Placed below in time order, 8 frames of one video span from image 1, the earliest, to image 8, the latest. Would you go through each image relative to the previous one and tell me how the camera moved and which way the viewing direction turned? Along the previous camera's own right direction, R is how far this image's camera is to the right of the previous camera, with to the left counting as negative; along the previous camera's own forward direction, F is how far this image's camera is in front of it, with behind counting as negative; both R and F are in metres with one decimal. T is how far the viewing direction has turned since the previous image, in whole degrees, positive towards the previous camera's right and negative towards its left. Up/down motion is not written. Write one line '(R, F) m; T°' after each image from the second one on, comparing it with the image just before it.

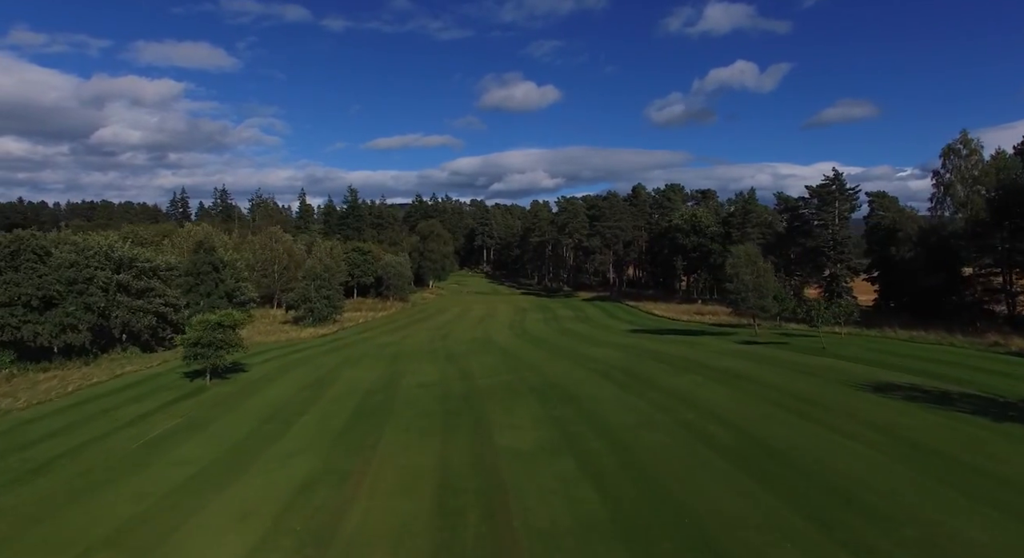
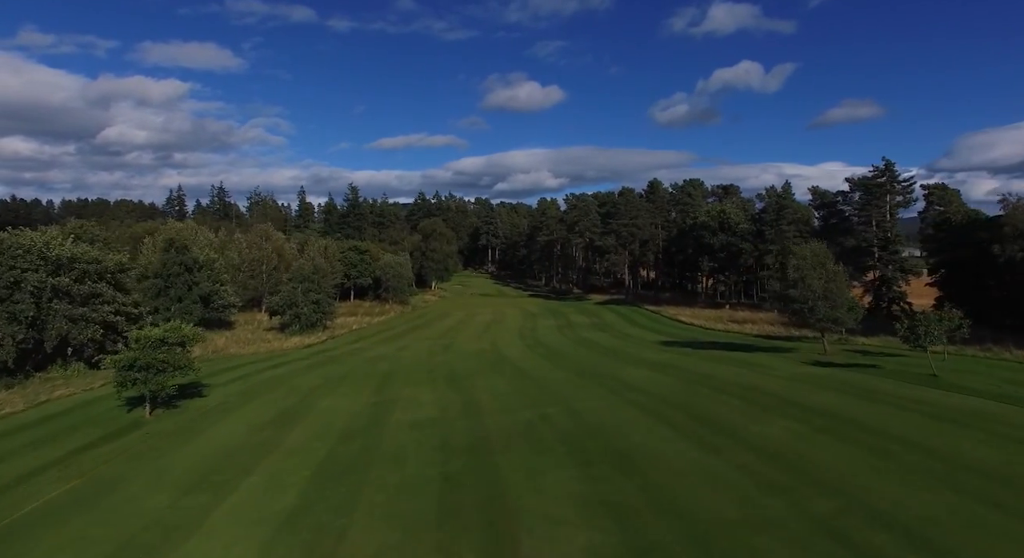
(-0.5, +5.8) m; 0°
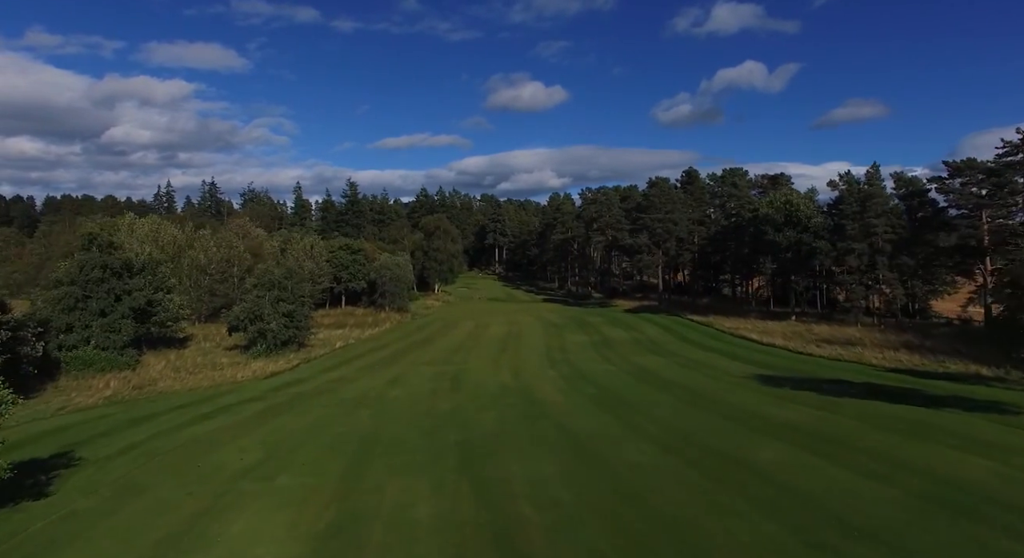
(-1.2, +10.8) m; 0°
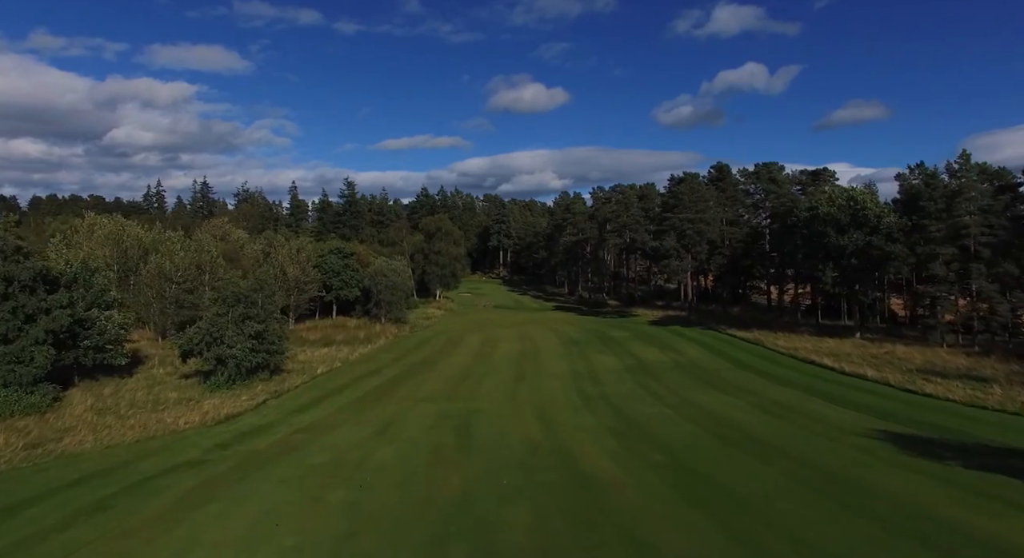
(-0.9, +7.6) m; 0°
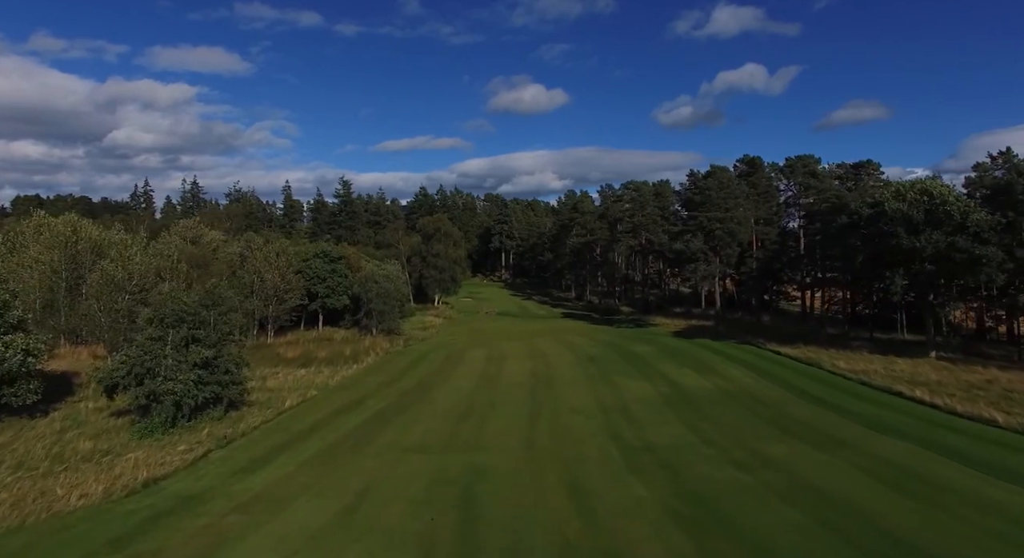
(-0.5, +6.8) m; 0°
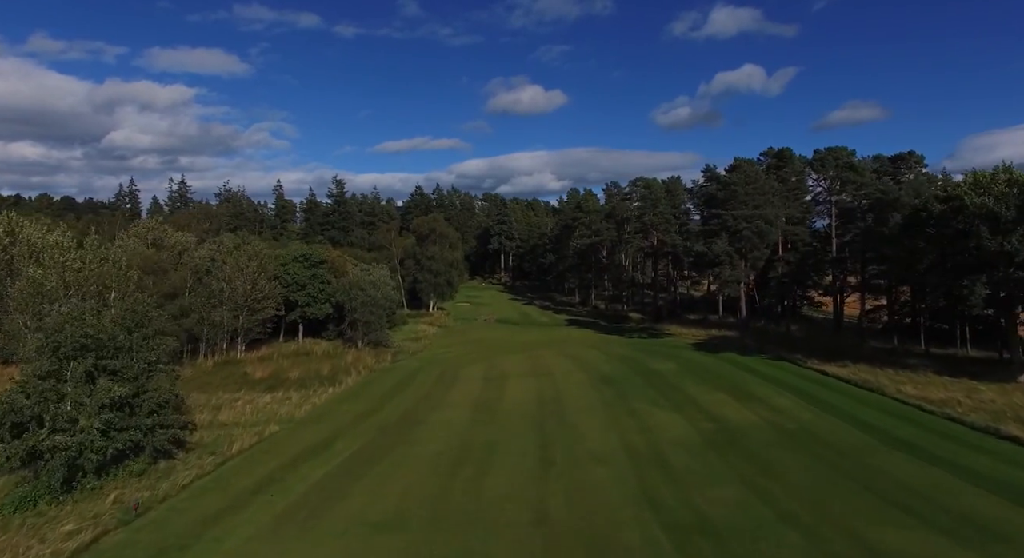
(-0.2, +6.1) m; 0°
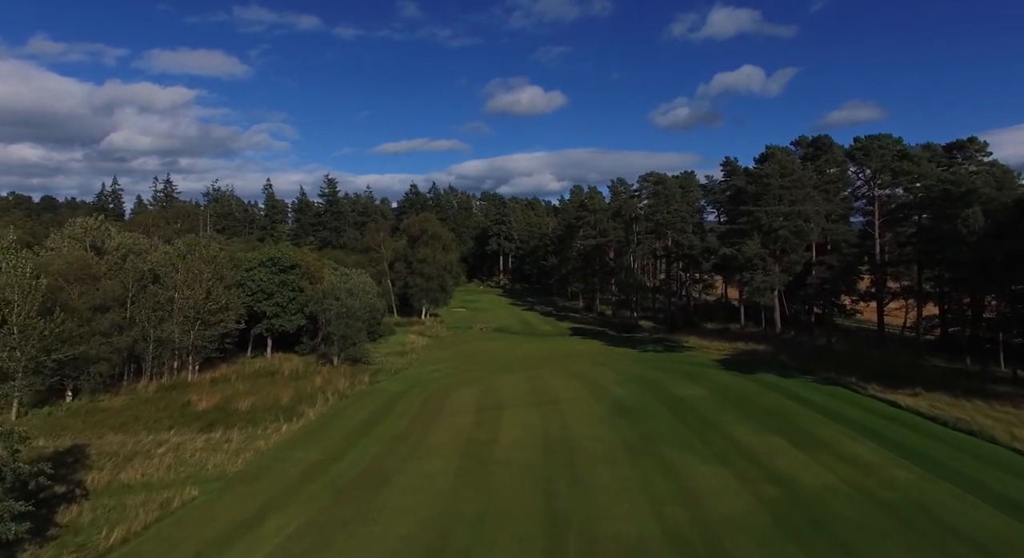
(+0.1, +7.0) m; 0°
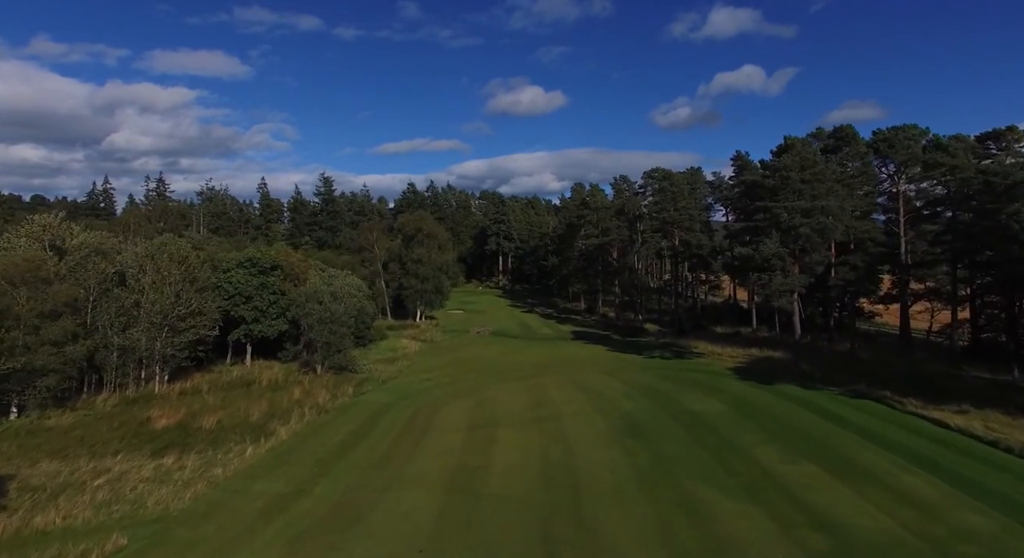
(+0.2, +3.5) m; 0°
